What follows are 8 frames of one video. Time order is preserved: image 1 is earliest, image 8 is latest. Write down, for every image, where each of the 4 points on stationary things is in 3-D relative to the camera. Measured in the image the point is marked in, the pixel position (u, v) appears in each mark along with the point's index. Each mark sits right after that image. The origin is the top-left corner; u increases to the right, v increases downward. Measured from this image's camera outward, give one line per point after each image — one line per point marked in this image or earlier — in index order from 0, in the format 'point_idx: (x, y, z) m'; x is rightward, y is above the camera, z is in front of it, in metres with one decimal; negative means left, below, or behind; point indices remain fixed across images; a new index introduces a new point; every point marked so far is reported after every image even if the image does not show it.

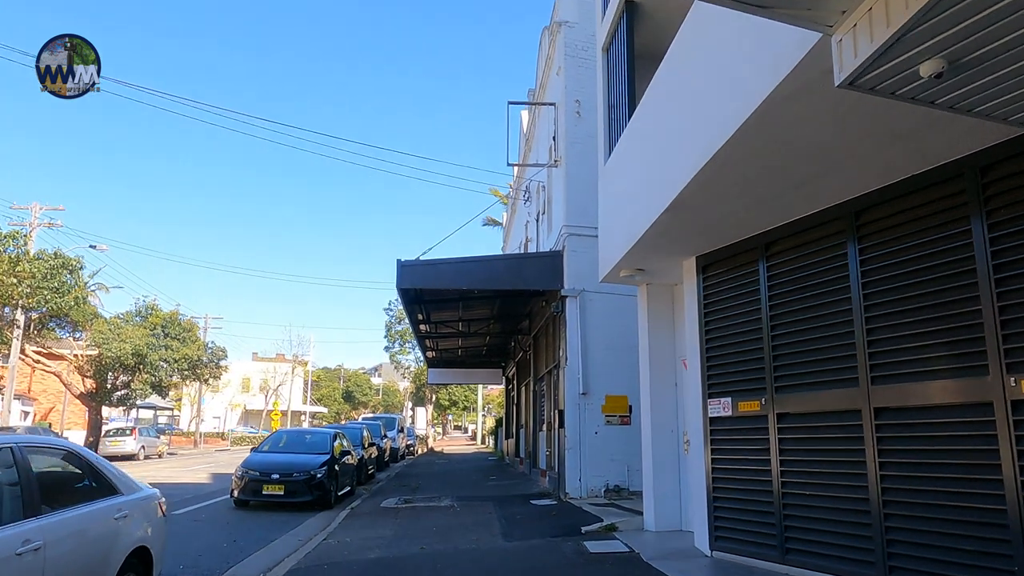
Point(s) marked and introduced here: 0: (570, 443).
0: (+1.0, -2.7, +13.2) m
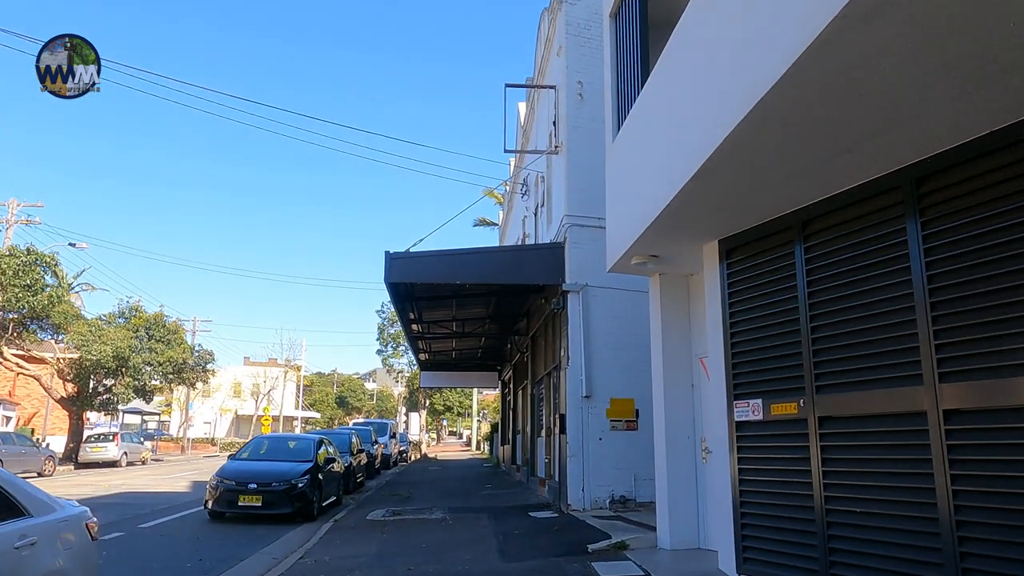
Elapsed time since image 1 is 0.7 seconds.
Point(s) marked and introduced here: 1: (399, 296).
0: (+0.9, -2.6, +12.2) m
1: (-2.2, -0.1, +14.8) m
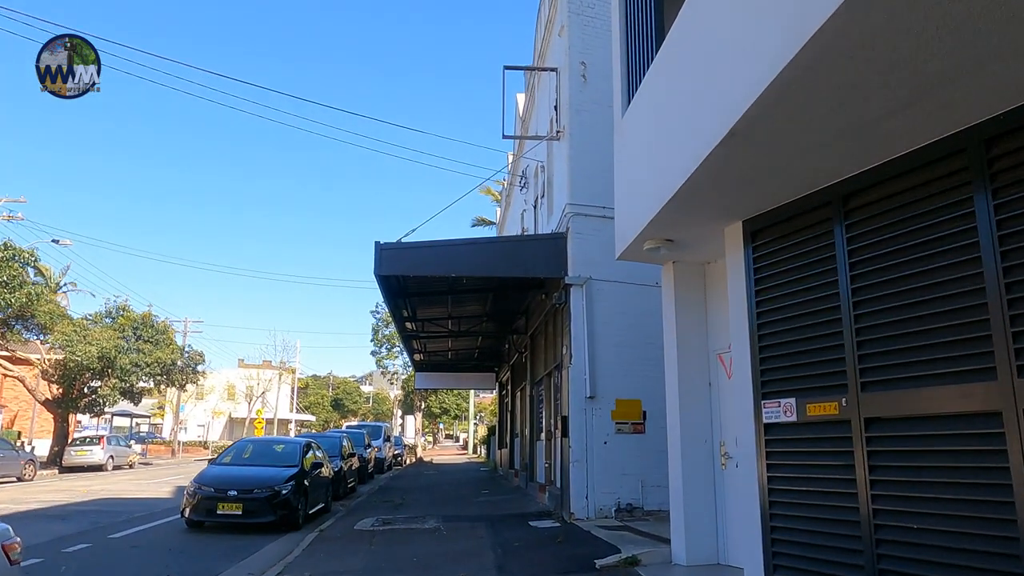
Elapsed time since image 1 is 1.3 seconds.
0: (+0.9, -2.5, +11.4) m
1: (-2.2, 0.0, +14.0) m
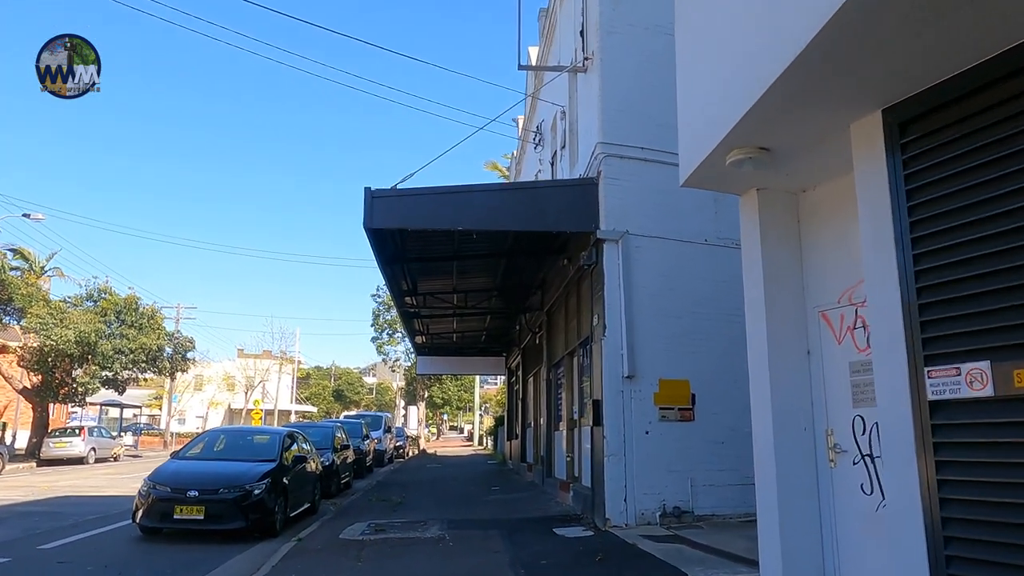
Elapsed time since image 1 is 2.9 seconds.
0: (+1.2, -1.9, +9.3) m
1: (-2.0, +0.5, +11.9) m
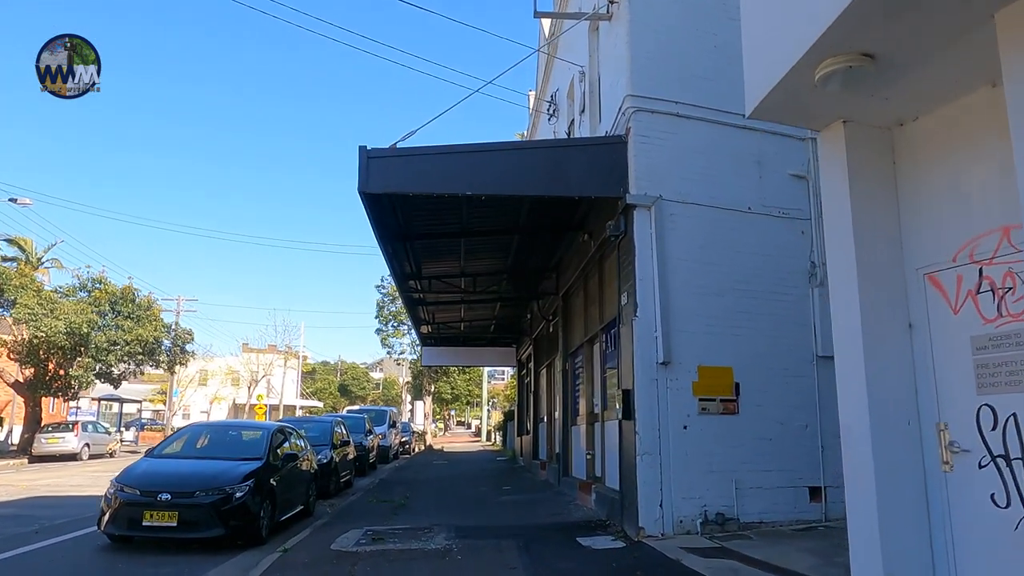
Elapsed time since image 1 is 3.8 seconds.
0: (+1.4, -1.6, +8.0) m
1: (-1.8, +0.8, +10.6) m
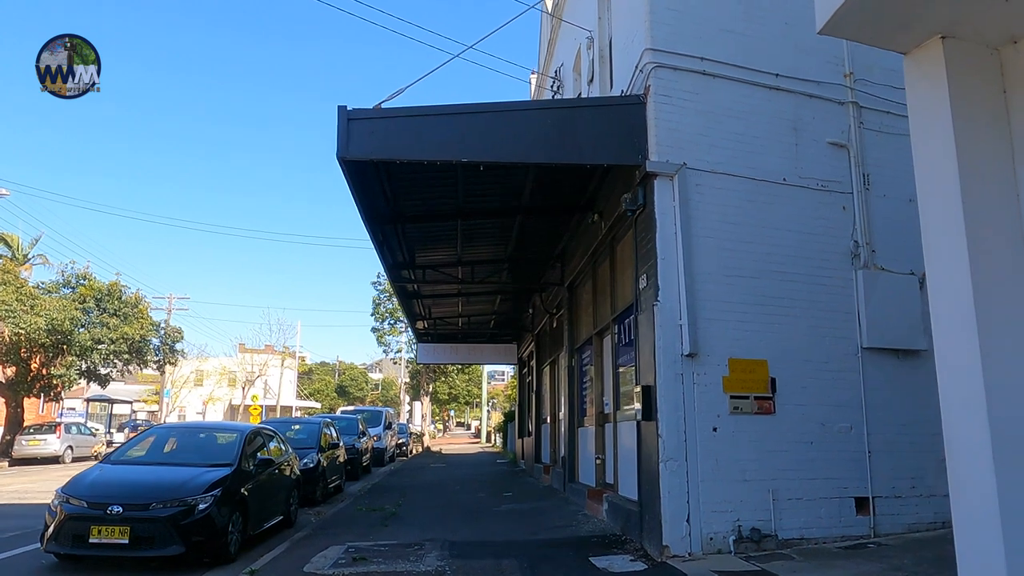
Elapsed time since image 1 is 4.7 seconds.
0: (+1.4, -1.5, +6.9) m
1: (-1.7, +1.0, +9.5) m
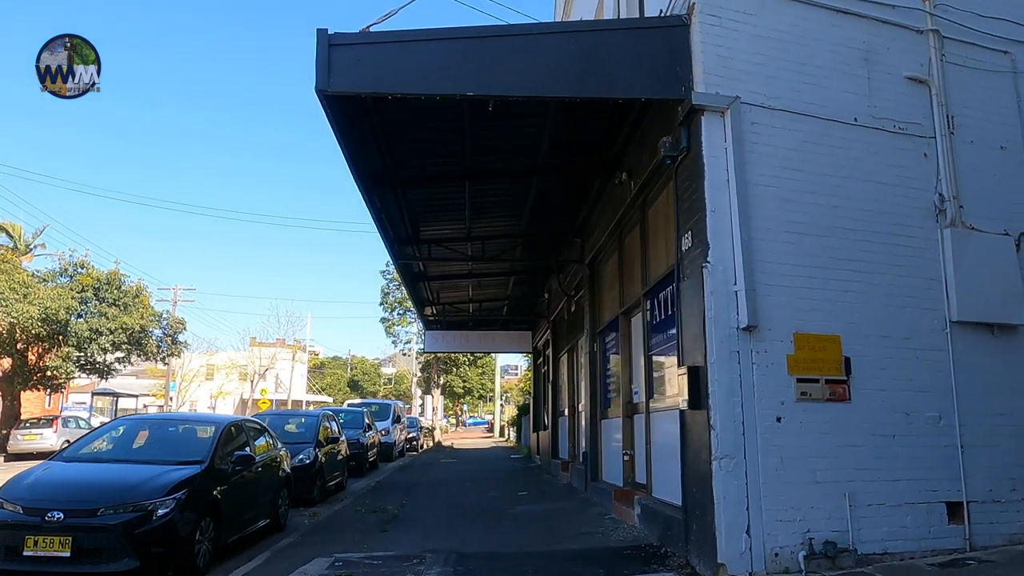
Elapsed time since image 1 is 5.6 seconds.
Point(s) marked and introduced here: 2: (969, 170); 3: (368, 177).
0: (+1.5, -1.1, +5.6) m
1: (-1.6, +1.3, +8.2) m
2: (+4.1, +1.1, +7.0) m
3: (-1.6, +1.3, +8.8) m
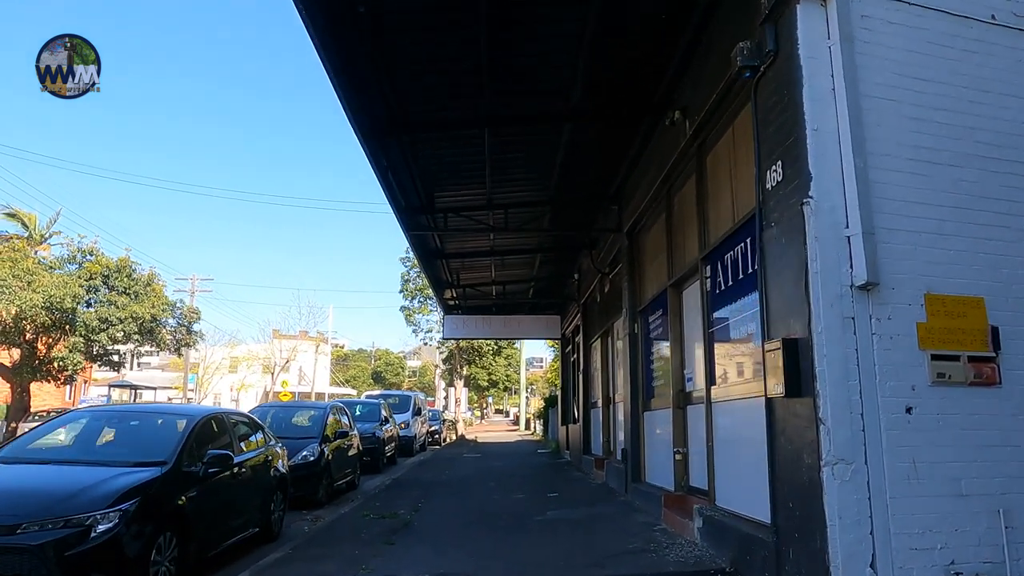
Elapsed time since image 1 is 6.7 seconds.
0: (+1.7, -0.8, +4.1) m
1: (-1.3, +1.6, +6.8) m
2: (+4.3, +1.4, +5.3) m
3: (-1.3, +1.6, +7.4) m
